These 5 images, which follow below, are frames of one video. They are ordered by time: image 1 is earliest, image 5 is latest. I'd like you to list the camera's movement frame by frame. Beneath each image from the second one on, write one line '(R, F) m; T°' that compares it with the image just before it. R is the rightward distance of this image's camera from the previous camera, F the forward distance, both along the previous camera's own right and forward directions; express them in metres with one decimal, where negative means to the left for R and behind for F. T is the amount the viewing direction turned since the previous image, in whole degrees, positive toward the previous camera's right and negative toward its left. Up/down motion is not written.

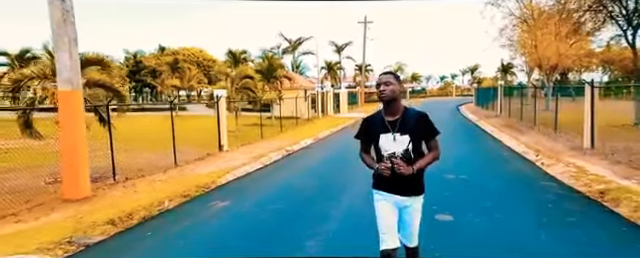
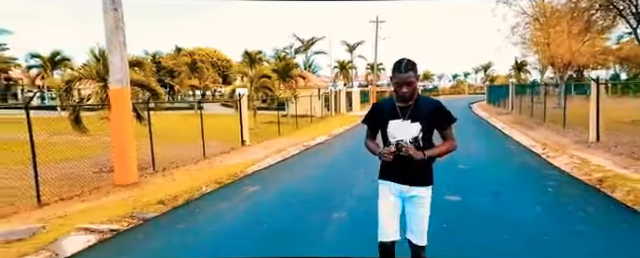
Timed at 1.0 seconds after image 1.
(-0.2, -0.8) m; -2°
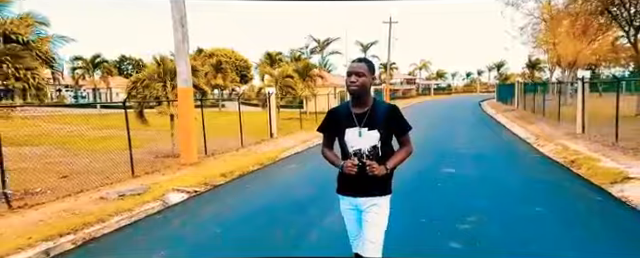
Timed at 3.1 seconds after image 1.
(-0.3, -2.0) m; -2°
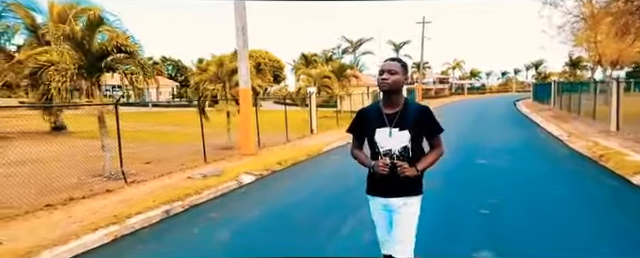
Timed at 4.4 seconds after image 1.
(-0.4, -1.2) m; -5°
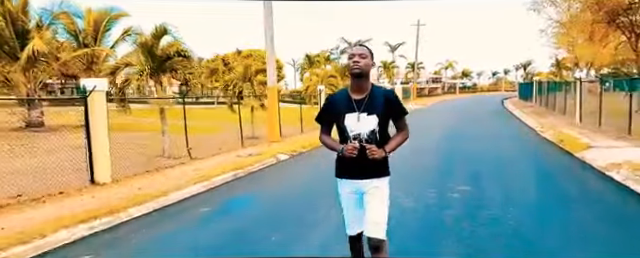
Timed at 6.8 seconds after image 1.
(-0.8, -2.3) m; +1°
